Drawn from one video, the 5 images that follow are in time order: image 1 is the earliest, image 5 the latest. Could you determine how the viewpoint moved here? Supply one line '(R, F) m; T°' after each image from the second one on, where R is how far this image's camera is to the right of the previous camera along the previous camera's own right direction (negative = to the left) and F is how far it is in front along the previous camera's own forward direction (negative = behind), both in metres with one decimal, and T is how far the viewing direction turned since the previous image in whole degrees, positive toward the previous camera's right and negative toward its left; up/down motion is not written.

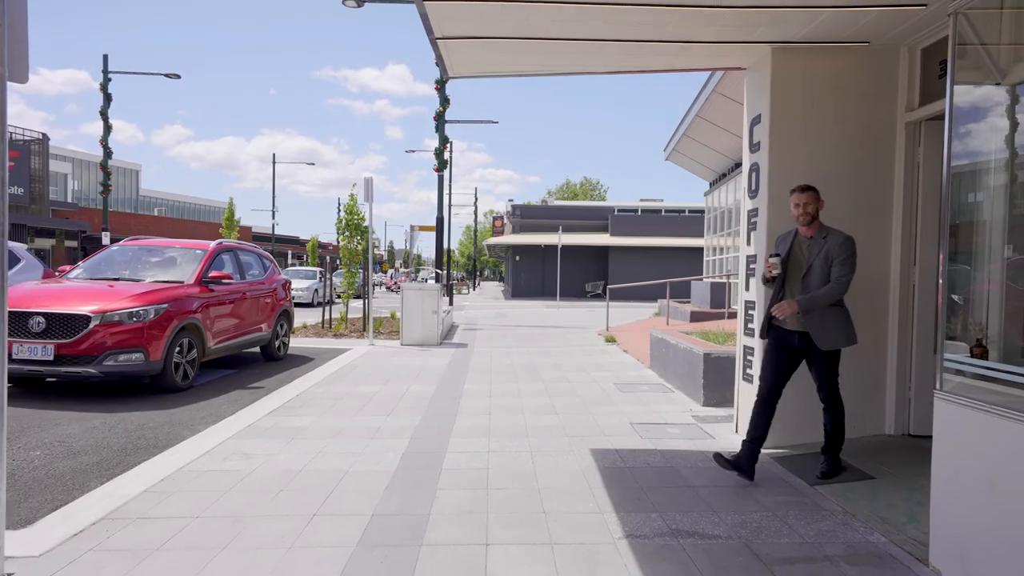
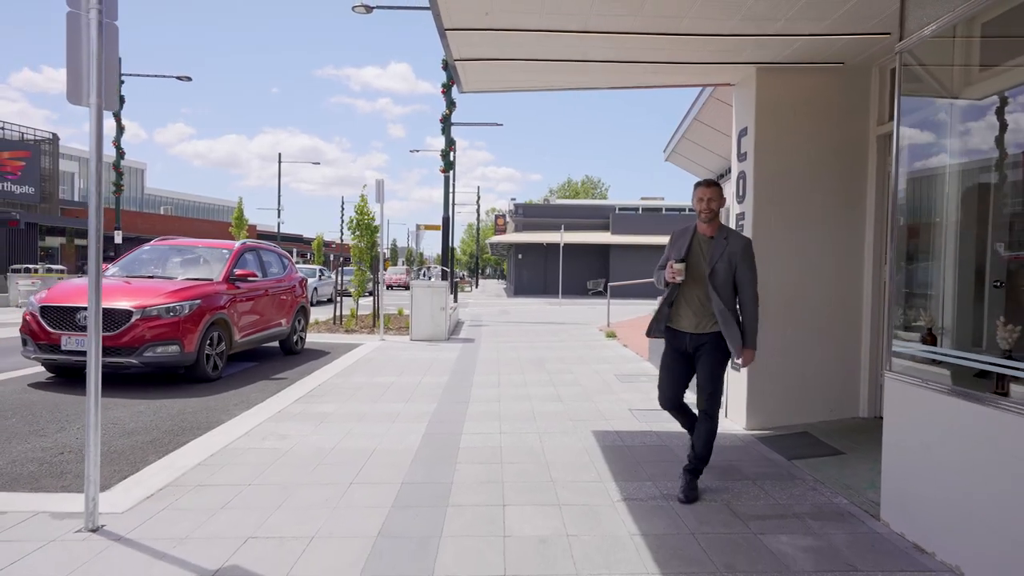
(-0.1, -0.6) m; 0°
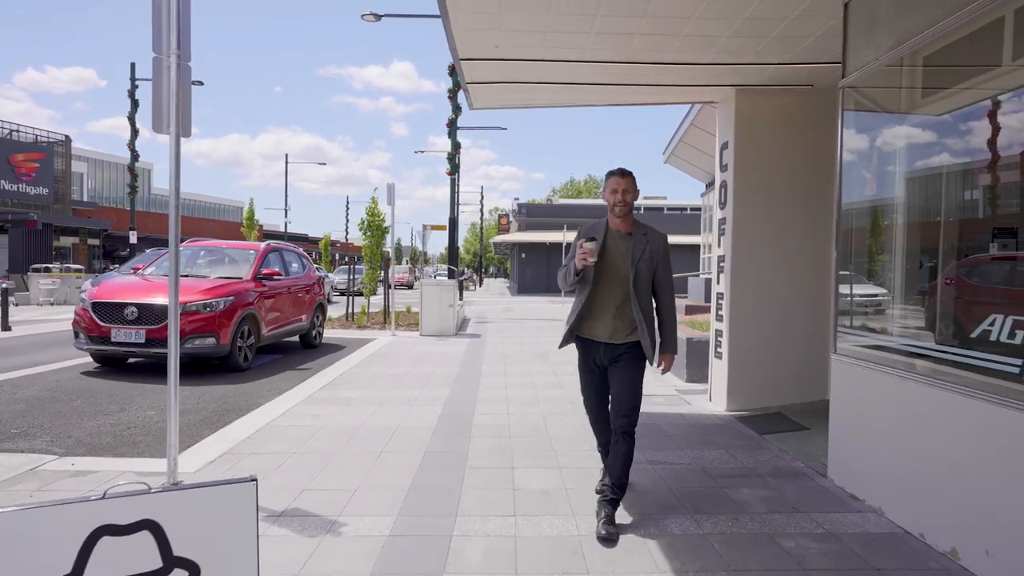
(0.0, -0.8) m; 0°
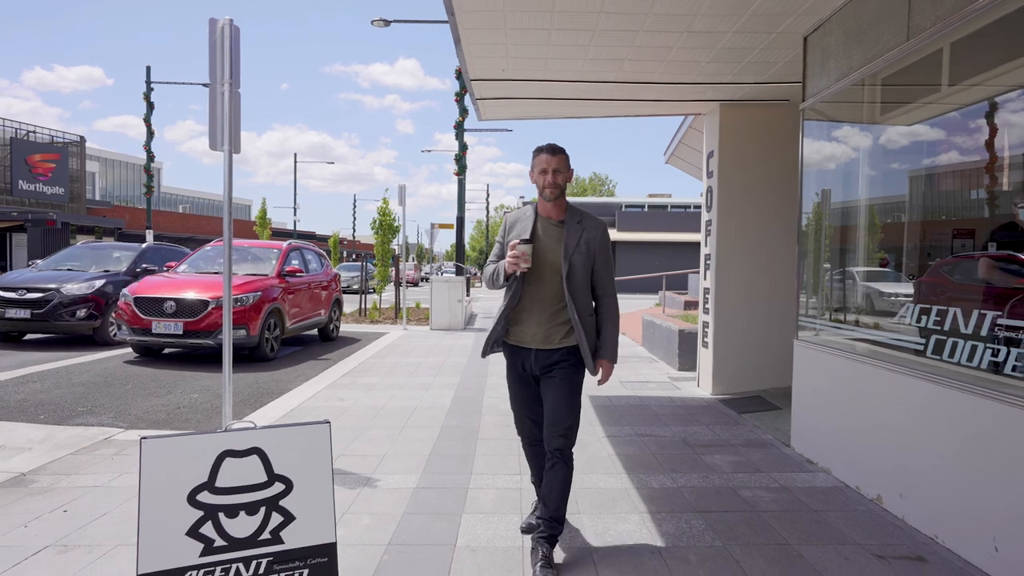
(0.0, -0.7) m; 0°
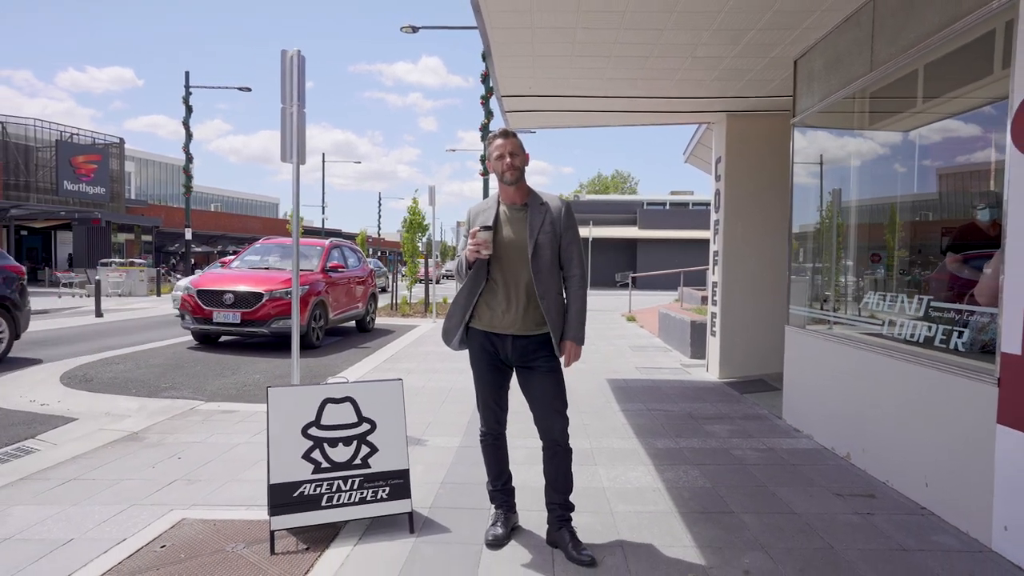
(0.0, -0.8) m; -2°
